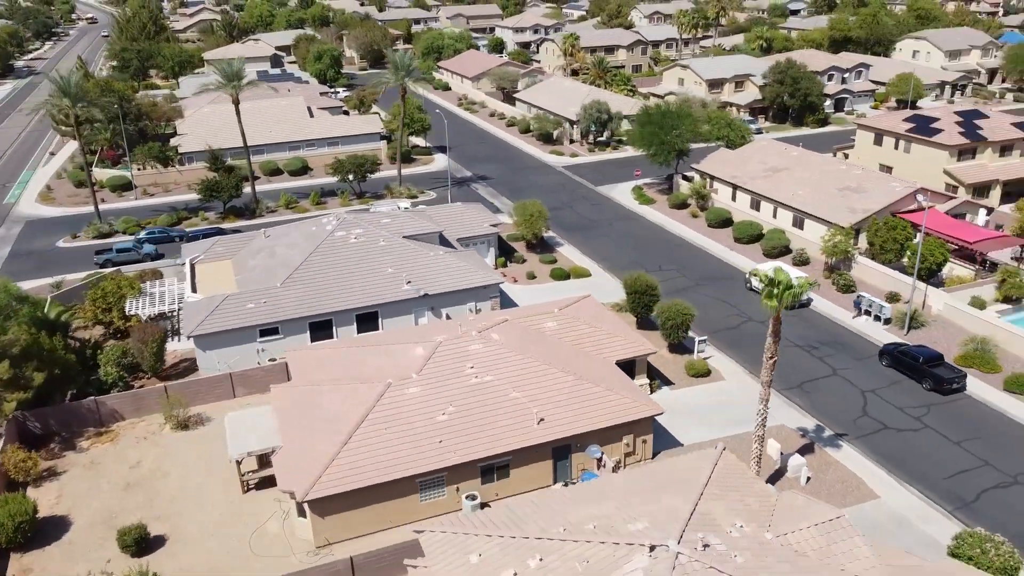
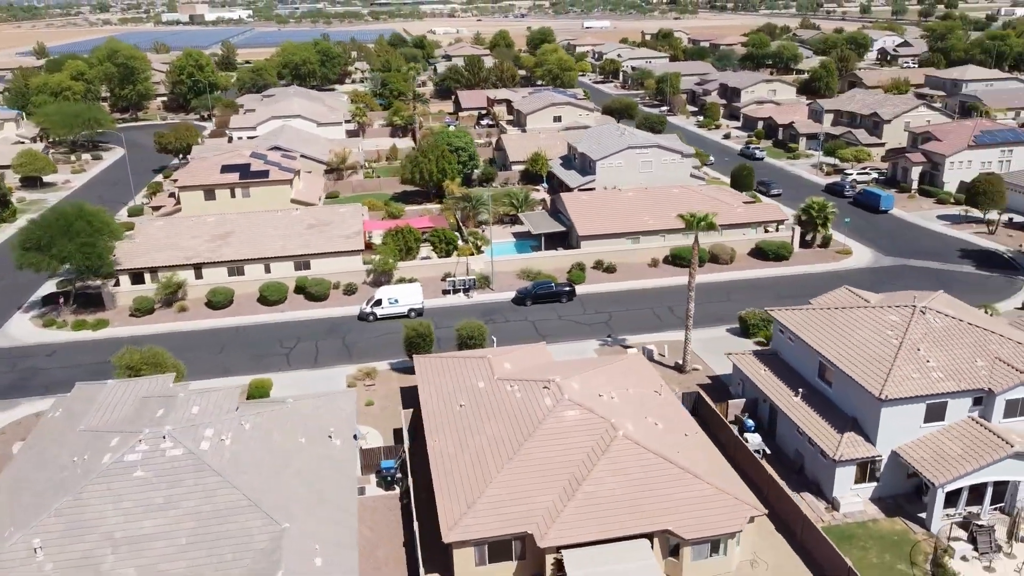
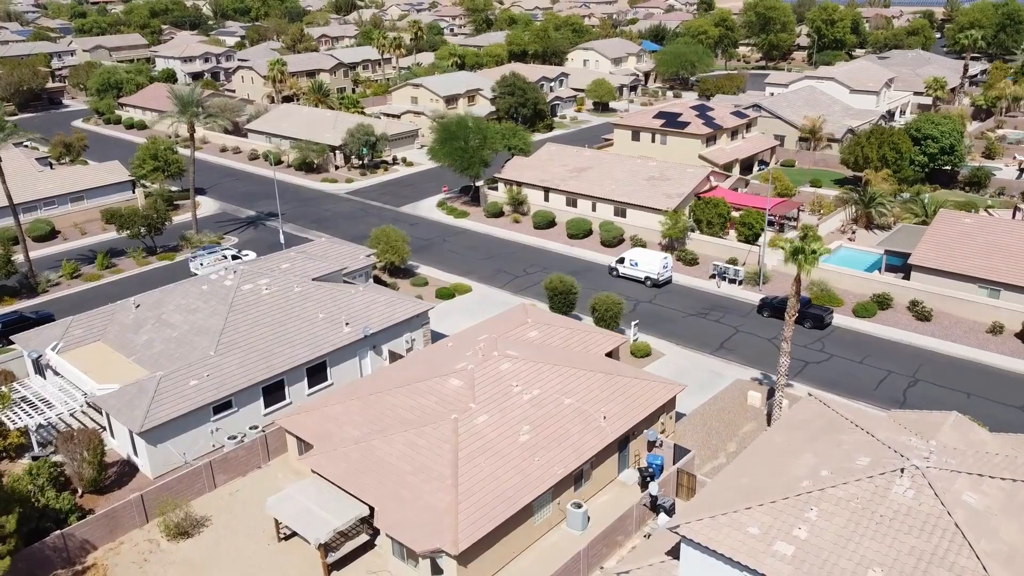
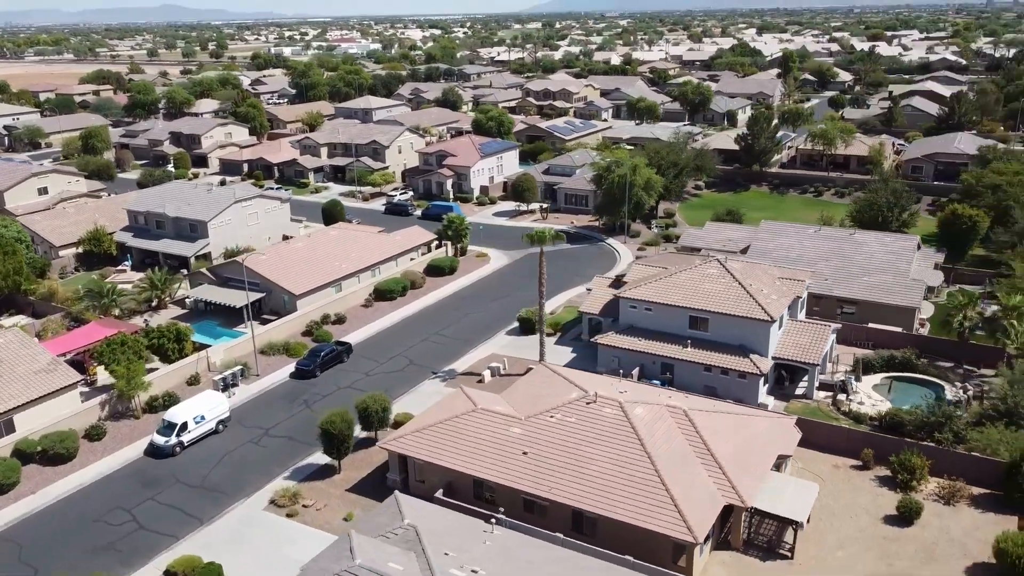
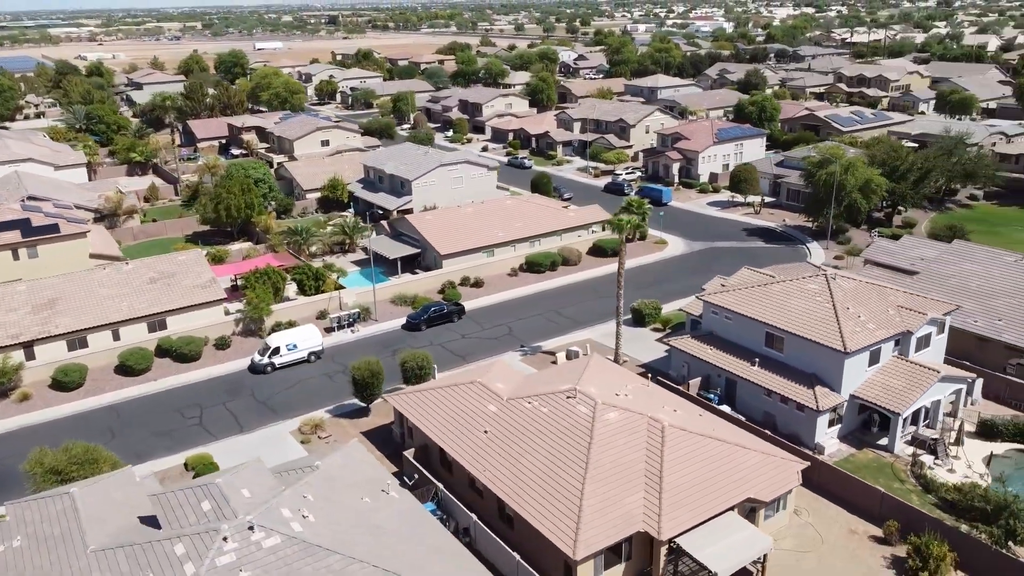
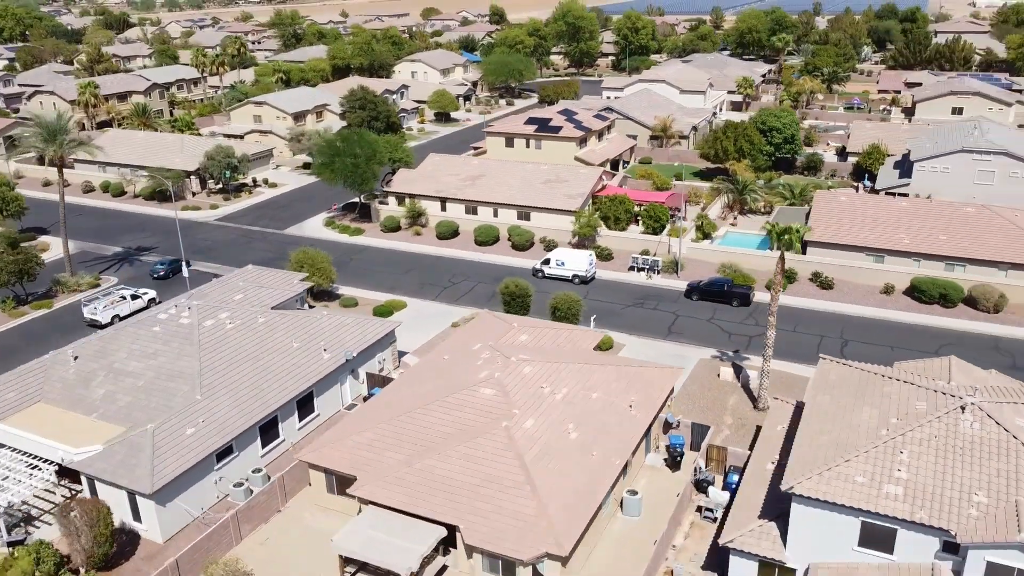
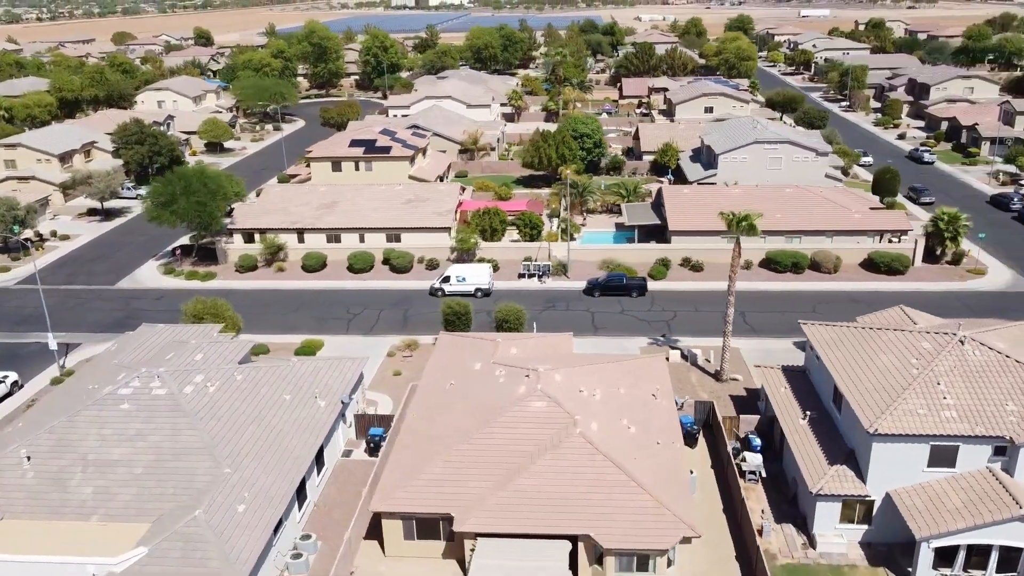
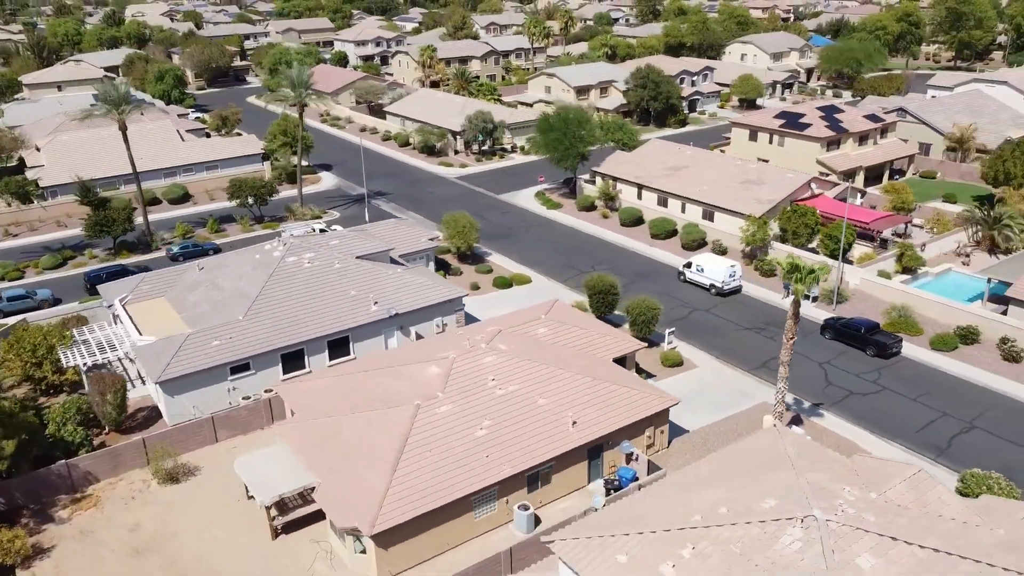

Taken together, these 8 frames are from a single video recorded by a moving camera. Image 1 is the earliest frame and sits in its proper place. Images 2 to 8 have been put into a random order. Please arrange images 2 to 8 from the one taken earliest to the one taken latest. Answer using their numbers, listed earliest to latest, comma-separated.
8, 3, 6, 7, 2, 5, 4
